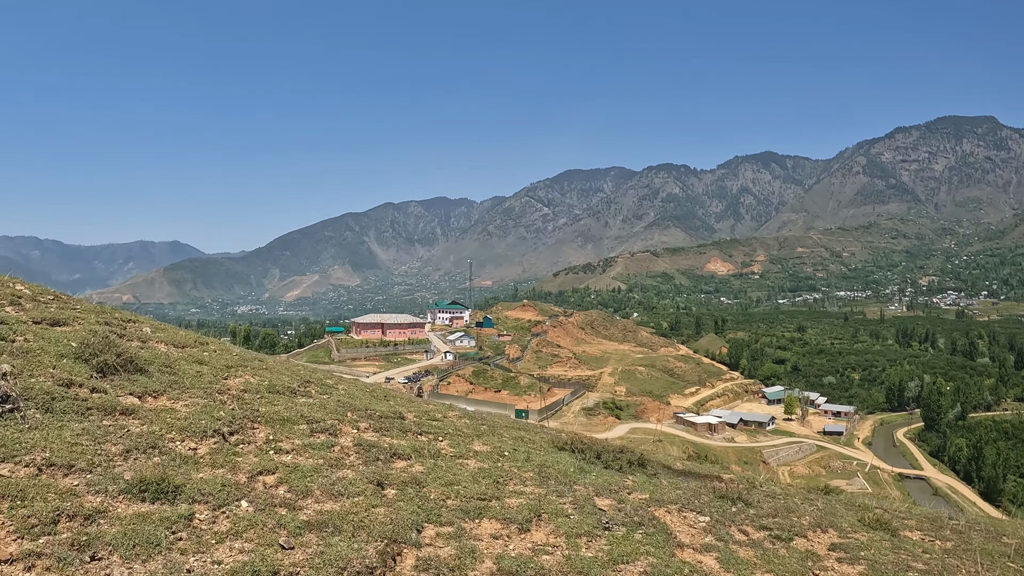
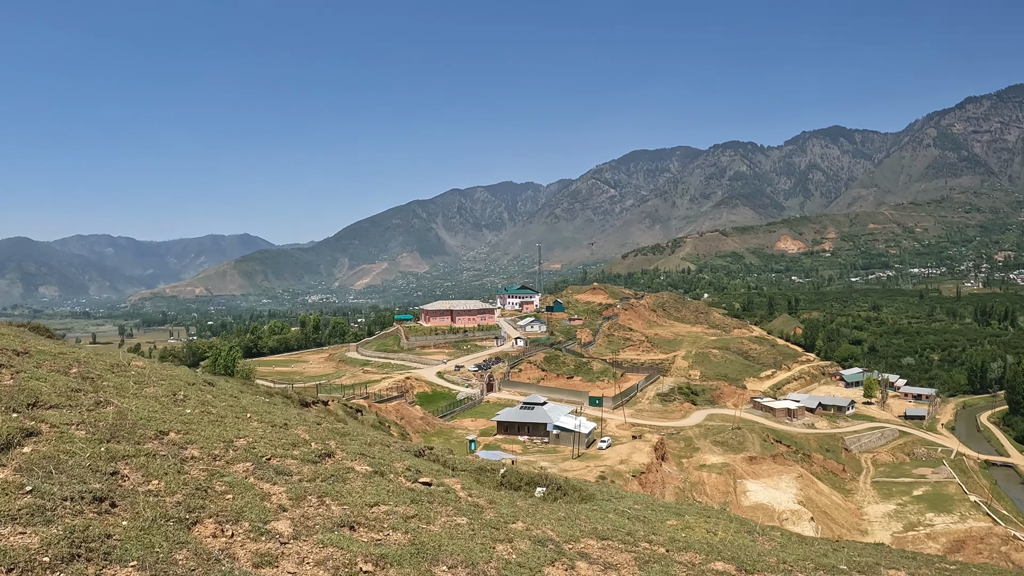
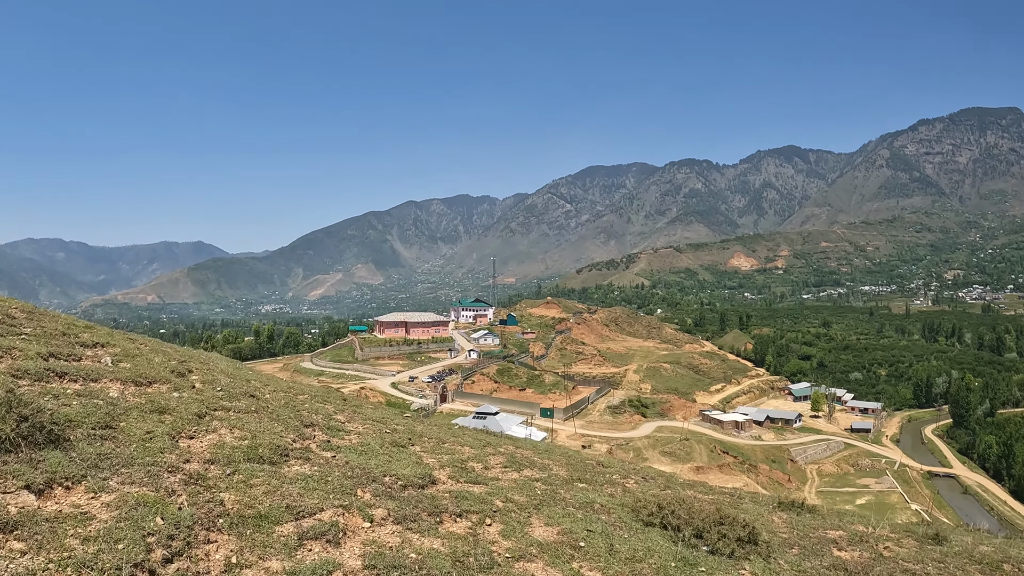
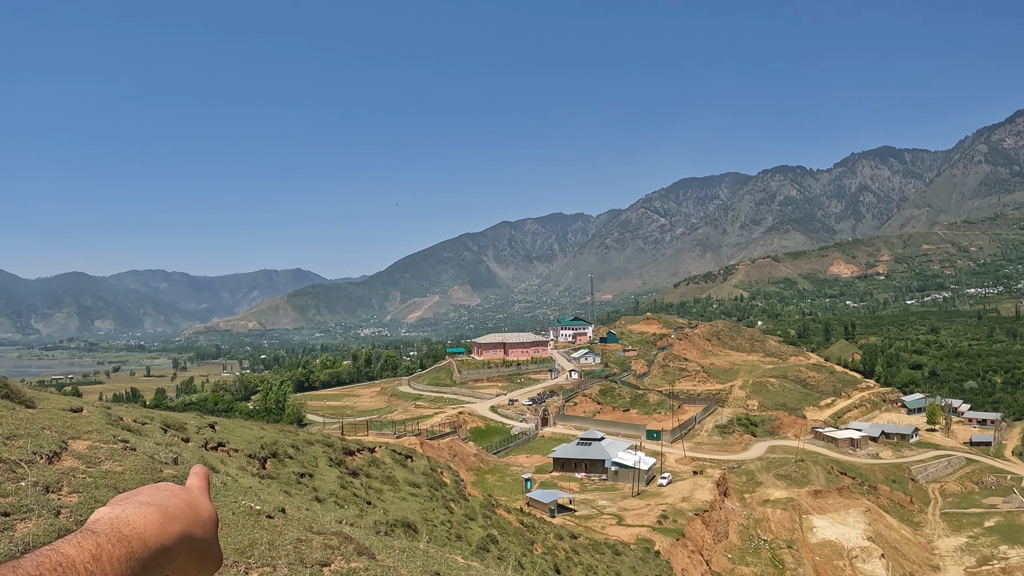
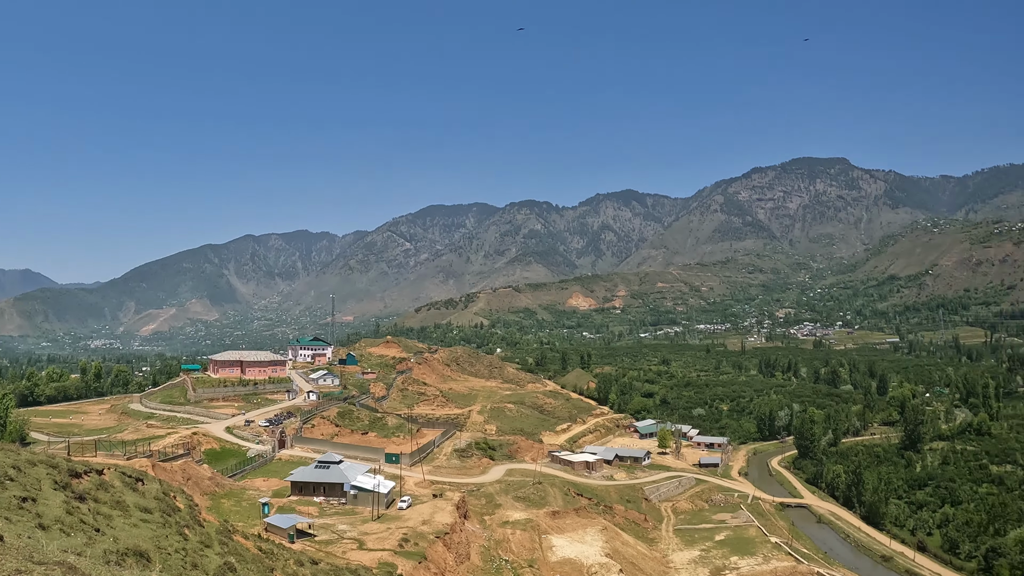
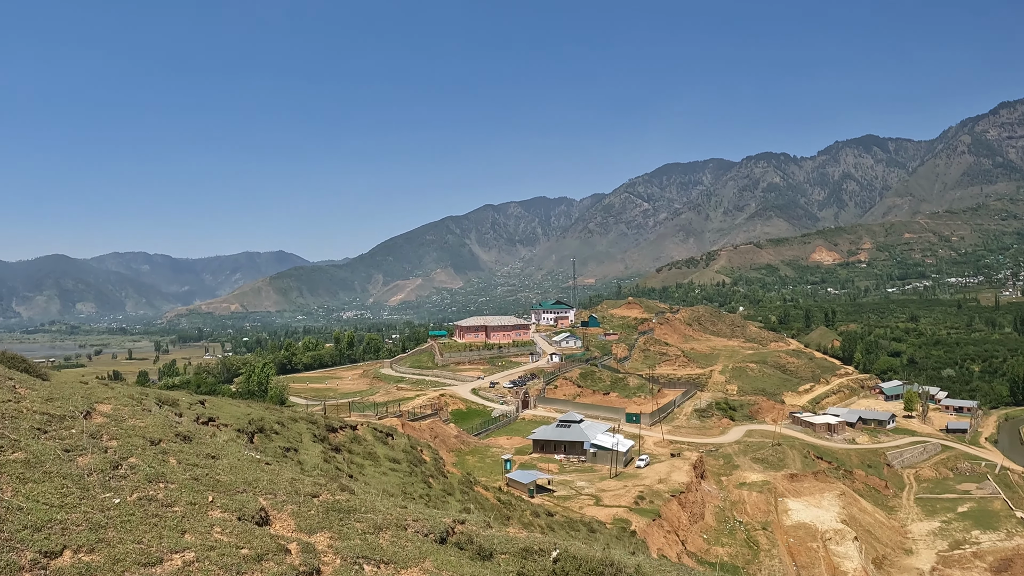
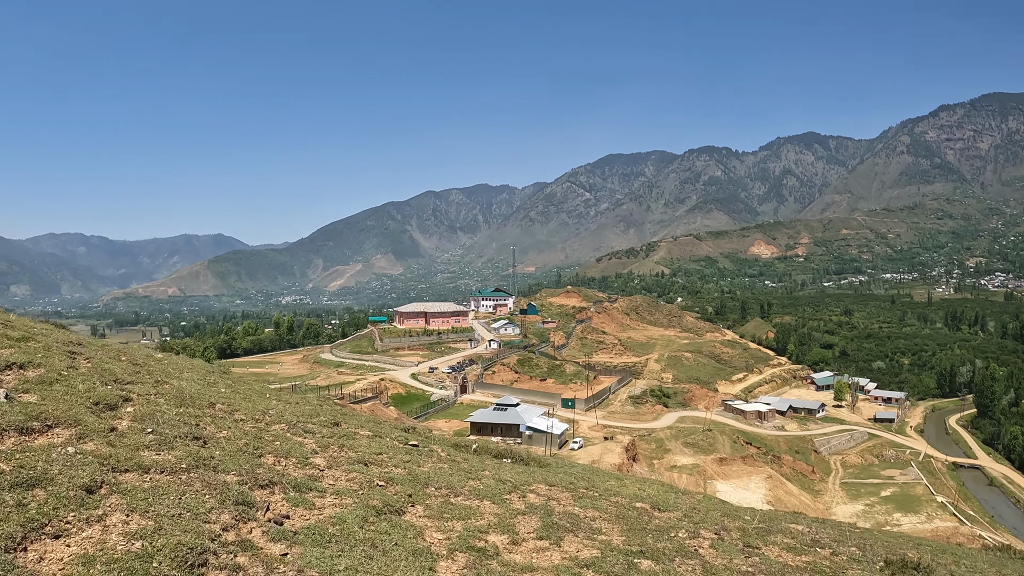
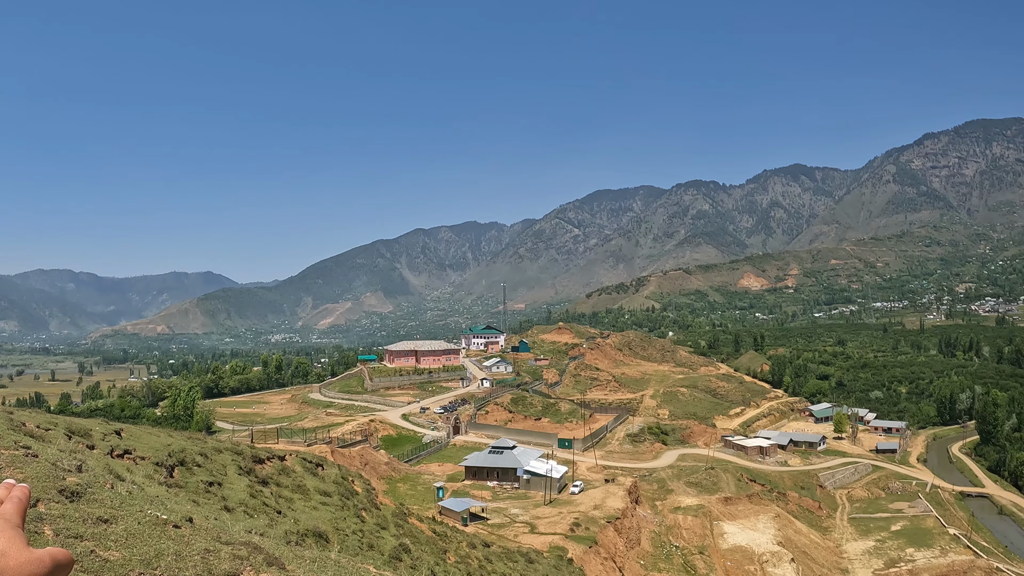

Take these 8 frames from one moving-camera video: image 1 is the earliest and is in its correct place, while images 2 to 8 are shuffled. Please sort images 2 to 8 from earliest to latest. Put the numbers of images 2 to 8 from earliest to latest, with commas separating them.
3, 7, 2, 6, 4, 8, 5
